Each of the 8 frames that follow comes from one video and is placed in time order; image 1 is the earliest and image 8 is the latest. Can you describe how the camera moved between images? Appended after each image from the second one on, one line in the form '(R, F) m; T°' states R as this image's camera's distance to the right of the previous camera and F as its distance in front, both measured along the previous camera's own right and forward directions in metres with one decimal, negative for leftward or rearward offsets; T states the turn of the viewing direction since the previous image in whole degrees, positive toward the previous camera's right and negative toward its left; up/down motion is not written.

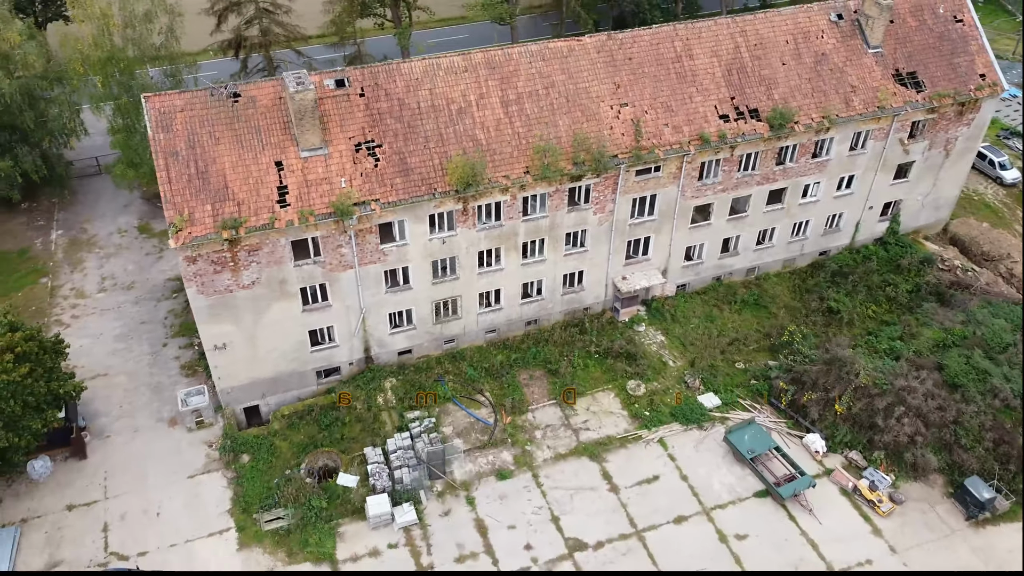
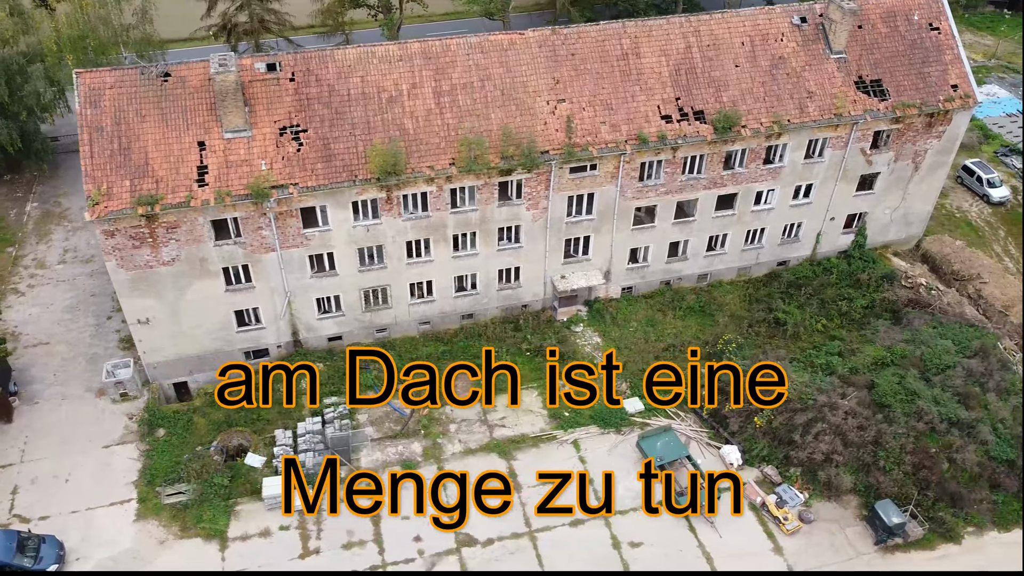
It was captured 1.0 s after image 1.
(+4.3, +0.3) m; -4°
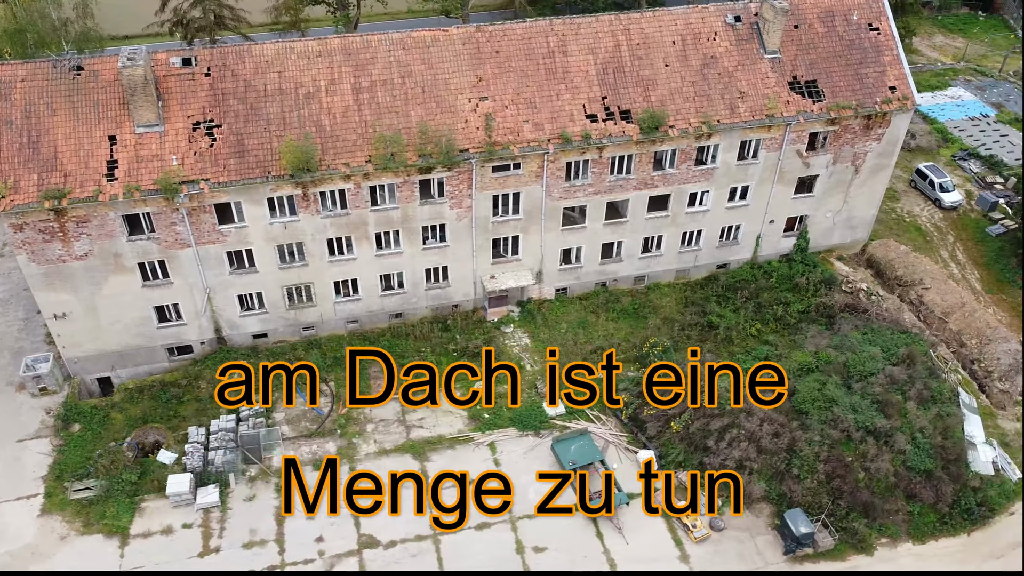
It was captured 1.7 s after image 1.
(+3.0, +0.3) m; -1°
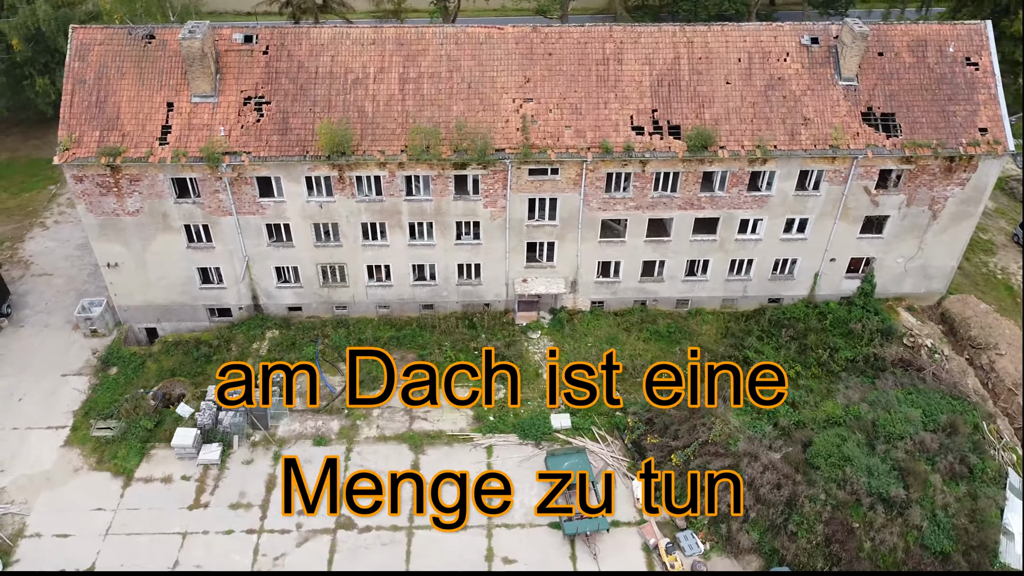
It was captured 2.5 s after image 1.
(+3.5, +0.7) m; -9°
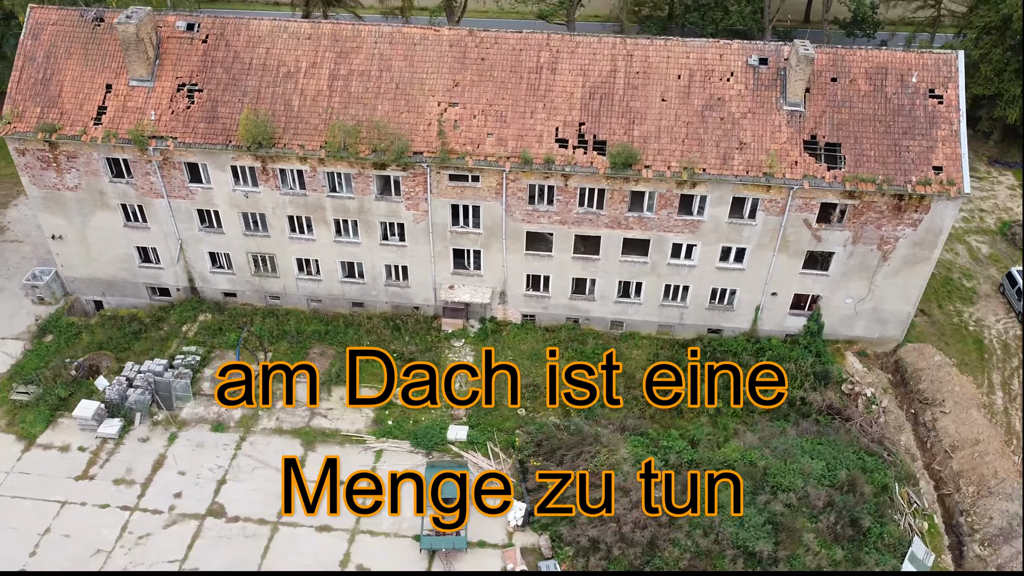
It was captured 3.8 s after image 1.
(+5.8, +0.8) m; -6°
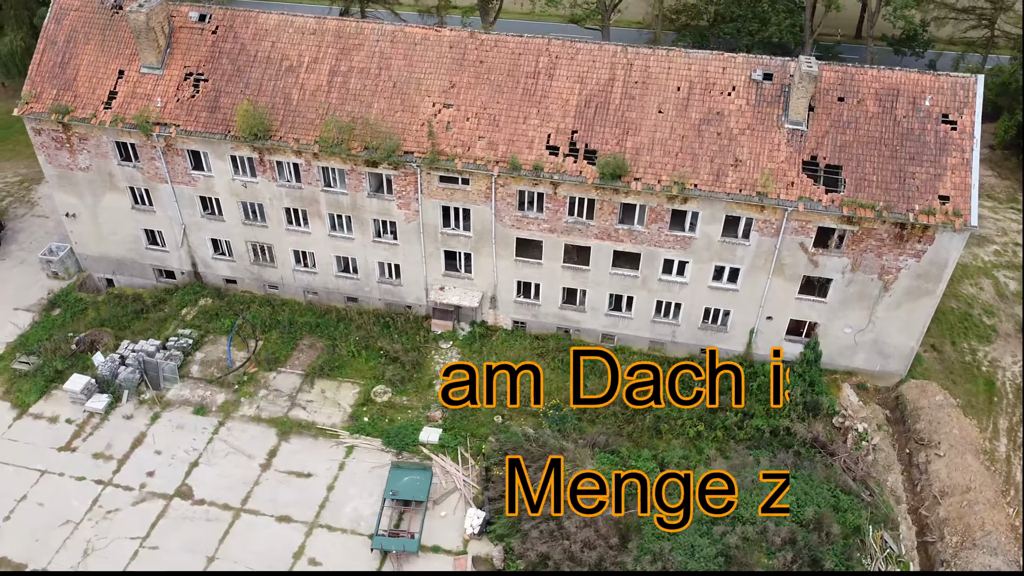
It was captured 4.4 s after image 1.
(+2.7, +0.4) m; -5°
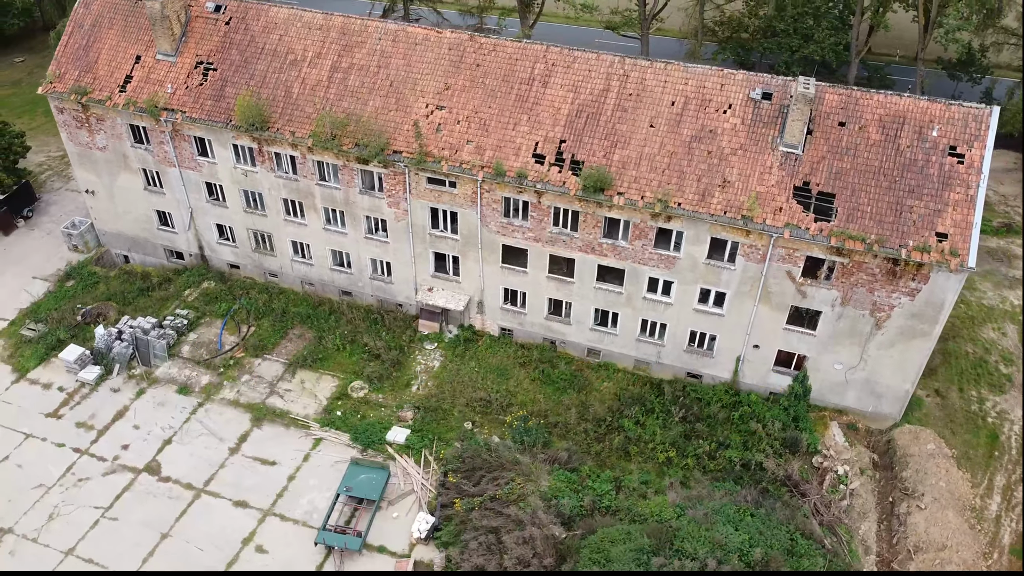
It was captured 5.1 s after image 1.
(+3.1, +0.4) m; -5°
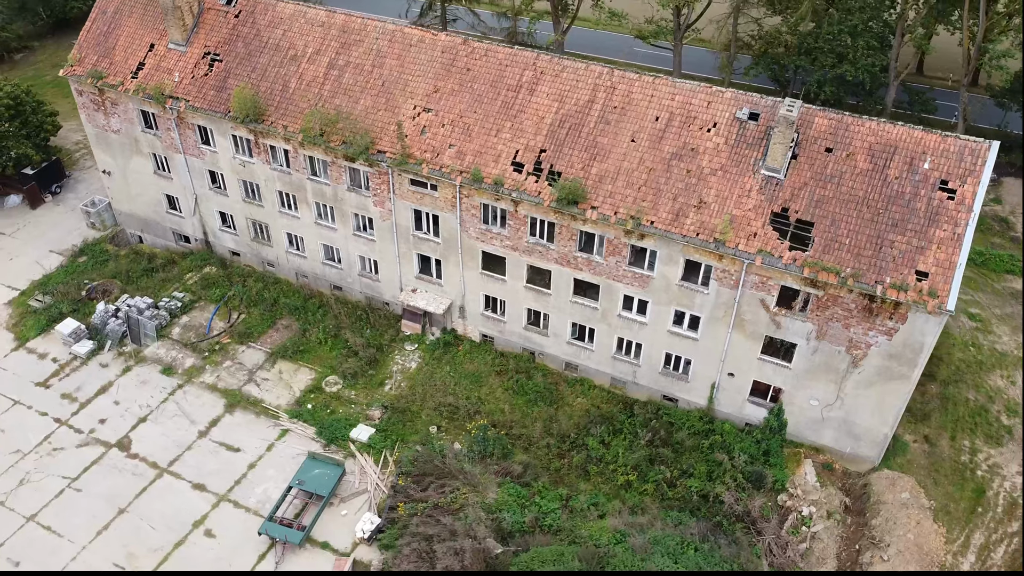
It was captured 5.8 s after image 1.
(+3.1, +0.4) m; -5°
